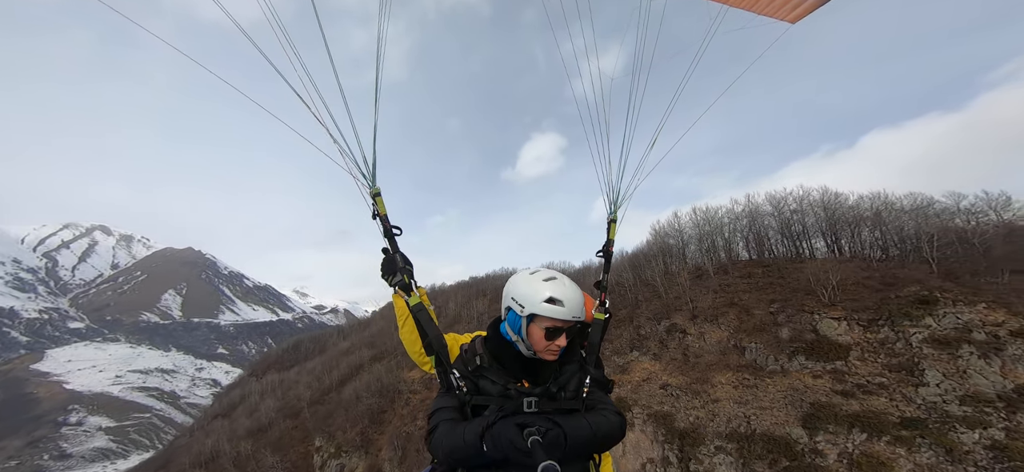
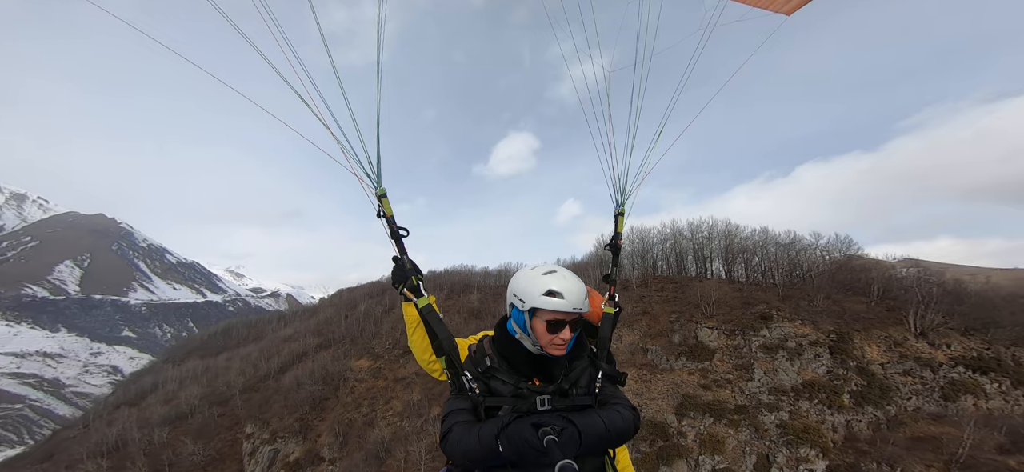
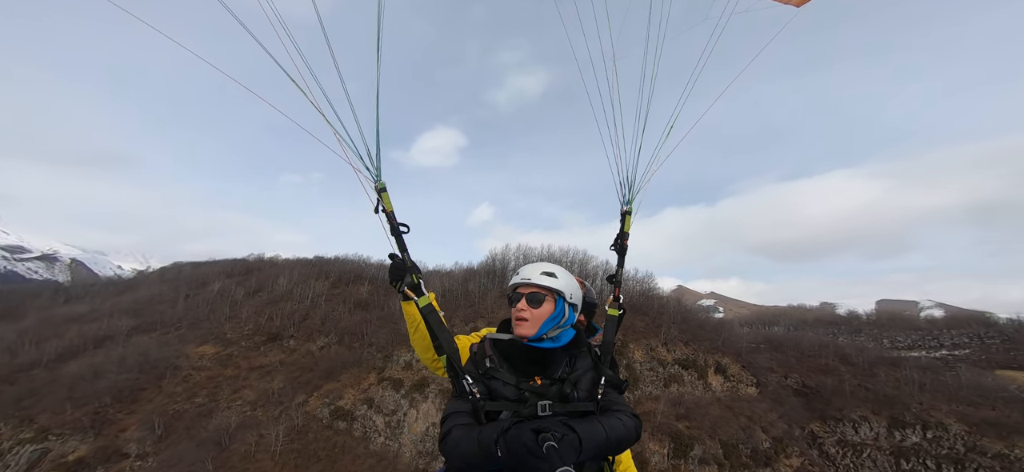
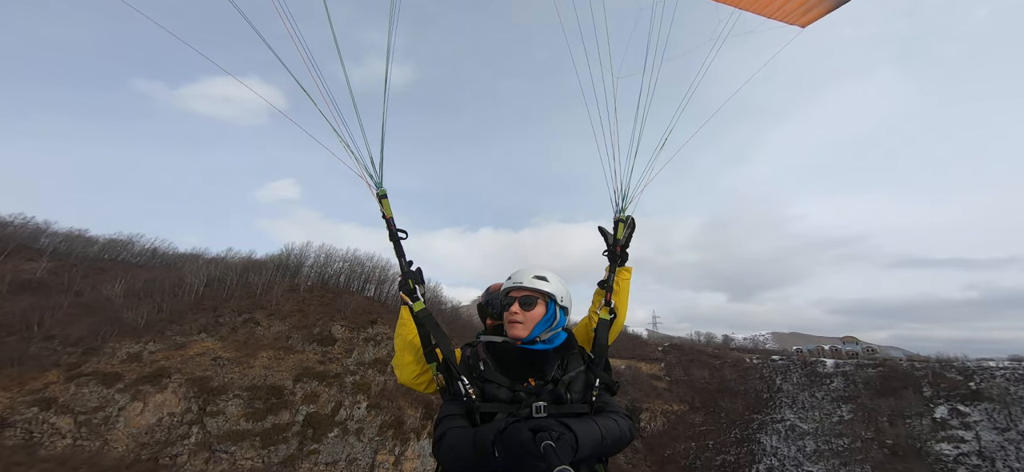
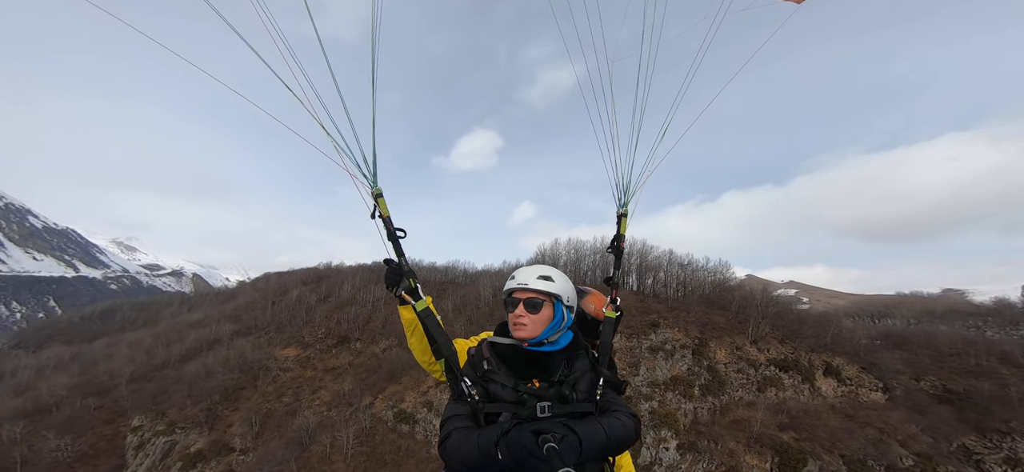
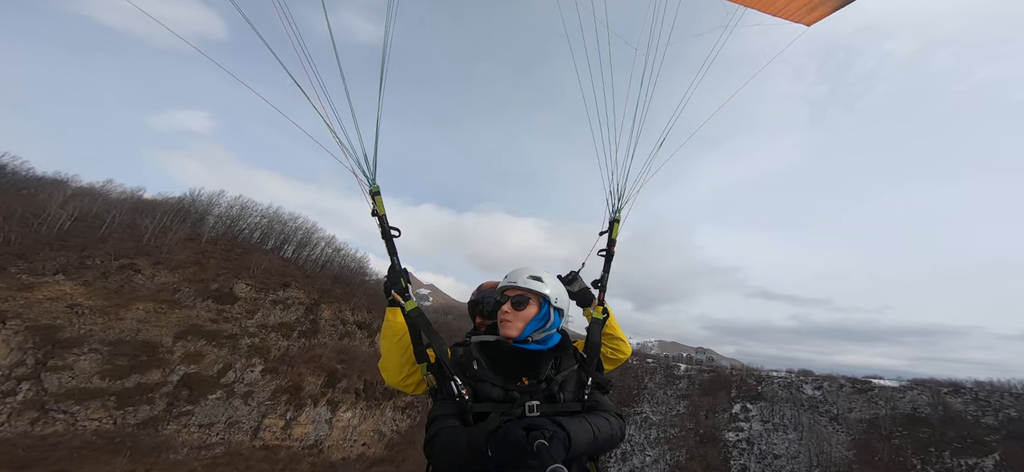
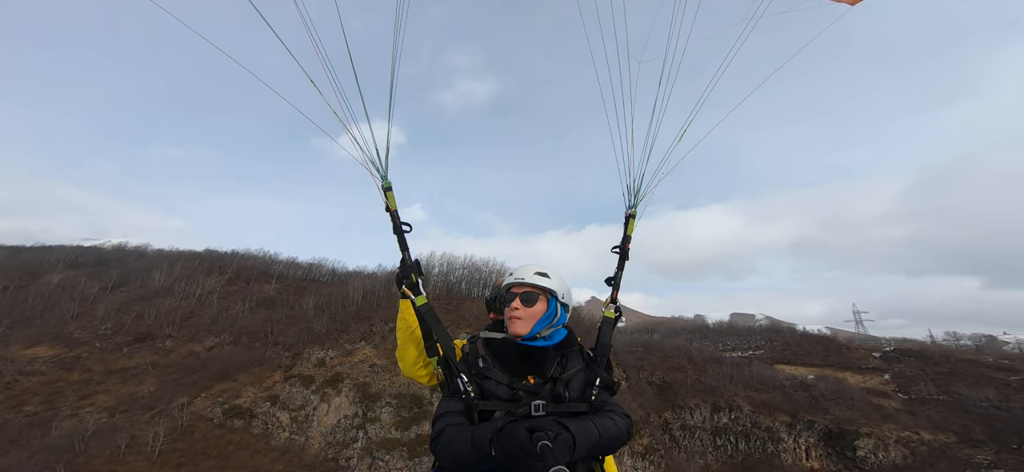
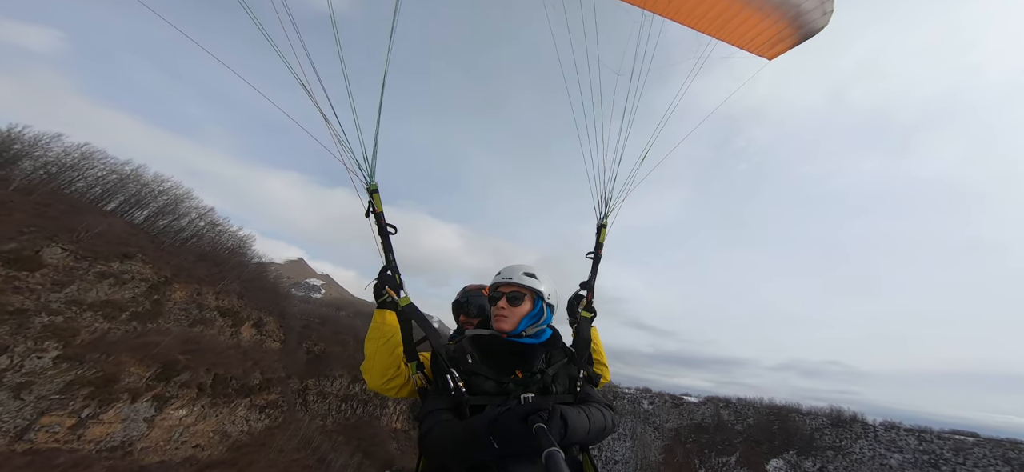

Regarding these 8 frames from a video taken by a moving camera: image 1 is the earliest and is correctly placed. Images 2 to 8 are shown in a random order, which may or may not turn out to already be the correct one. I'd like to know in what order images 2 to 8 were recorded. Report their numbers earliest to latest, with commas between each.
2, 5, 3, 7, 4, 6, 8
